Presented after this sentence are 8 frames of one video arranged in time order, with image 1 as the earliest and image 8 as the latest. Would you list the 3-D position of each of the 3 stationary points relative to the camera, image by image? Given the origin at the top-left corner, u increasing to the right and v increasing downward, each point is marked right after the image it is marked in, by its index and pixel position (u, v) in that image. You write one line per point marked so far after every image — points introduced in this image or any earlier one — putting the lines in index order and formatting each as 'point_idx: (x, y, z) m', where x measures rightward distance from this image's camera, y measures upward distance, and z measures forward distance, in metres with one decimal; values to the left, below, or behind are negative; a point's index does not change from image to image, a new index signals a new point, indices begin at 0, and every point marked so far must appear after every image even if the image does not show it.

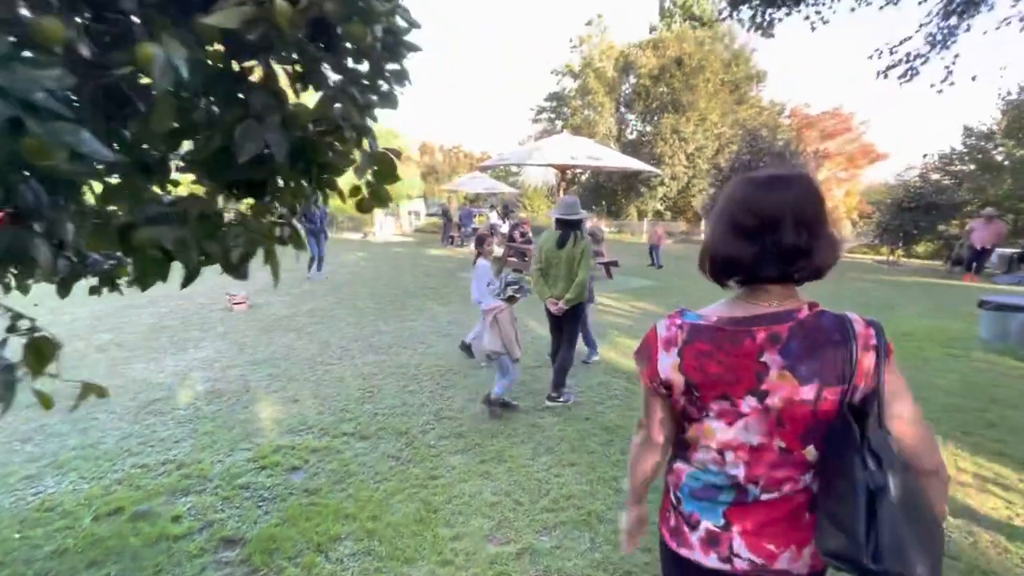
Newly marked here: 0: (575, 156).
0: (+1.4, +3.0, +10.7) m
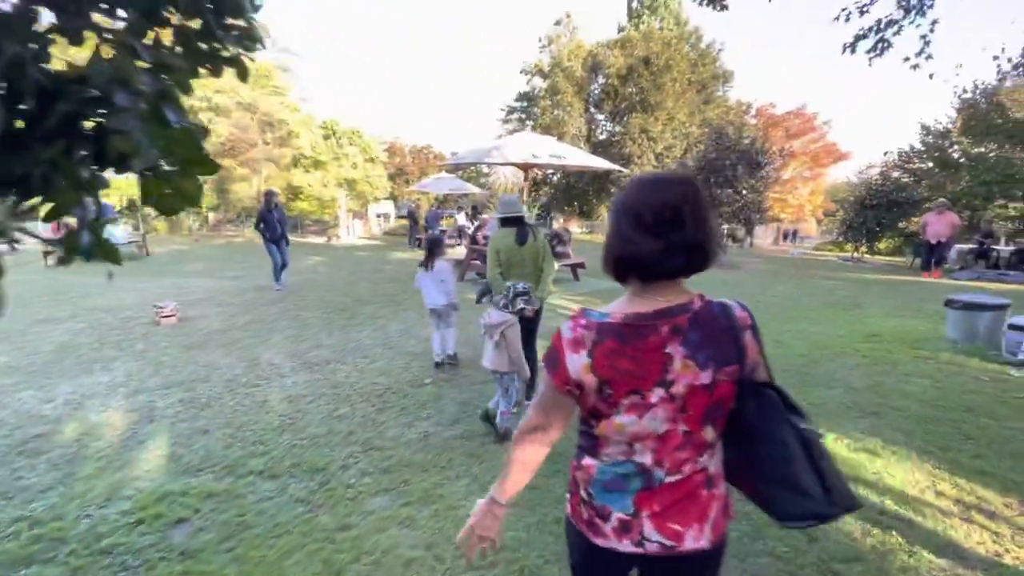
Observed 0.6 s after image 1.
0: (+0.5, +2.9, +10.3) m
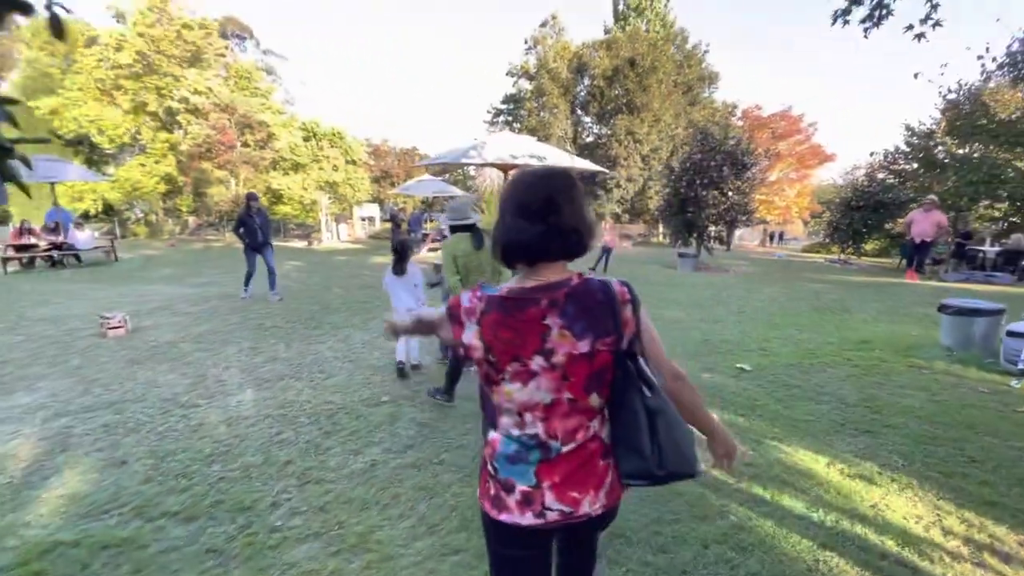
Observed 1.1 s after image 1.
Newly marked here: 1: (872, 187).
0: (0.0, +2.8, +9.9) m
1: (+12.6, +3.5, +16.7) m
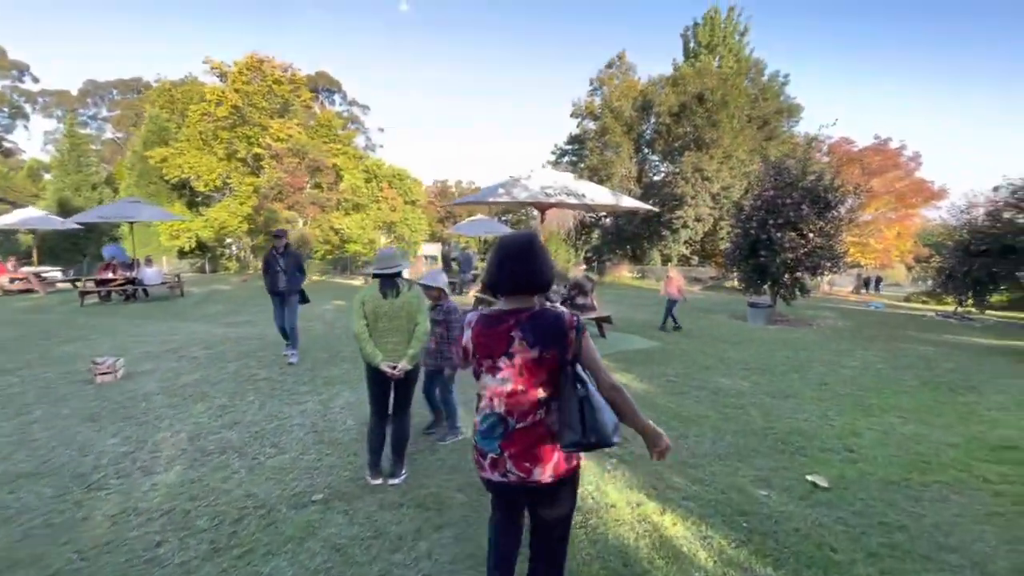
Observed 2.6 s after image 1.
0: (+0.7, +1.8, +8.9) m
1: (+14.1, +1.7, +13.9) m
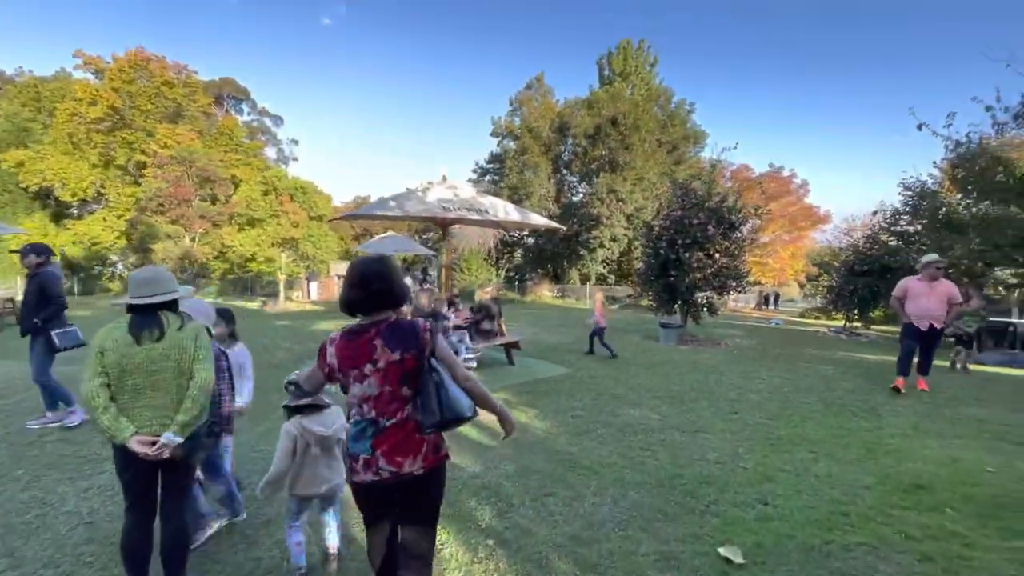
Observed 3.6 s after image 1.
0: (-1.1, +1.4, +8.1) m
1: (+11.4, +1.2, +15.0) m
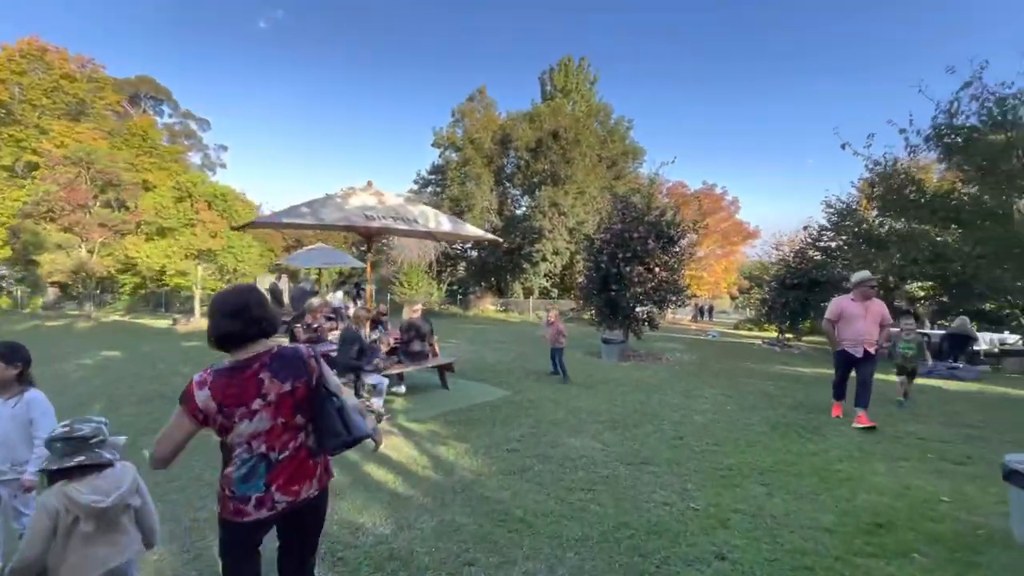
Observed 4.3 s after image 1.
0: (-2.2, +1.1, +7.3) m
1: (+9.5, +0.8, +15.5) m
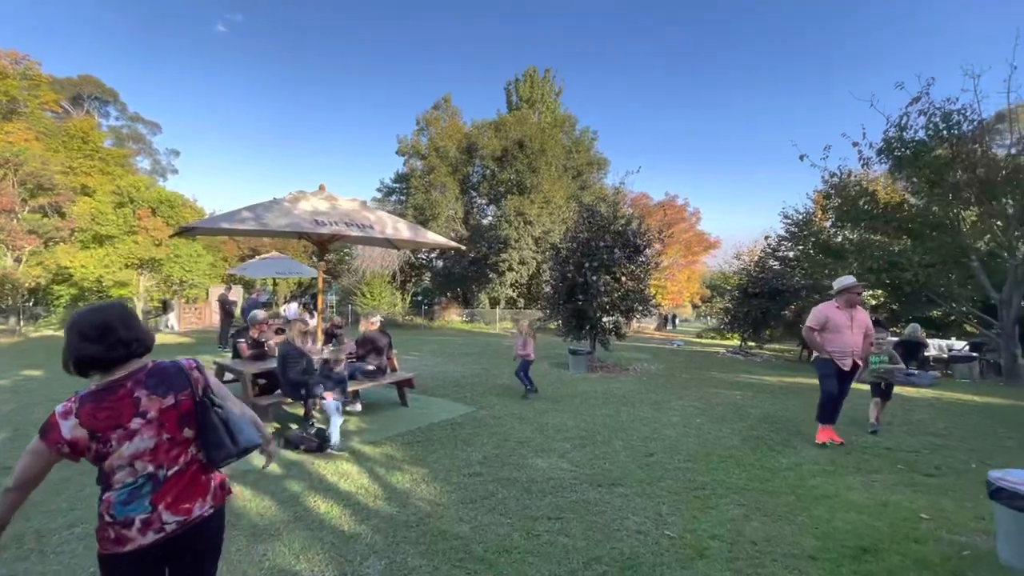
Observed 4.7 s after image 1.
0: (-2.7, +1.0, +6.8) m
1: (+8.4, +0.5, +15.8) m
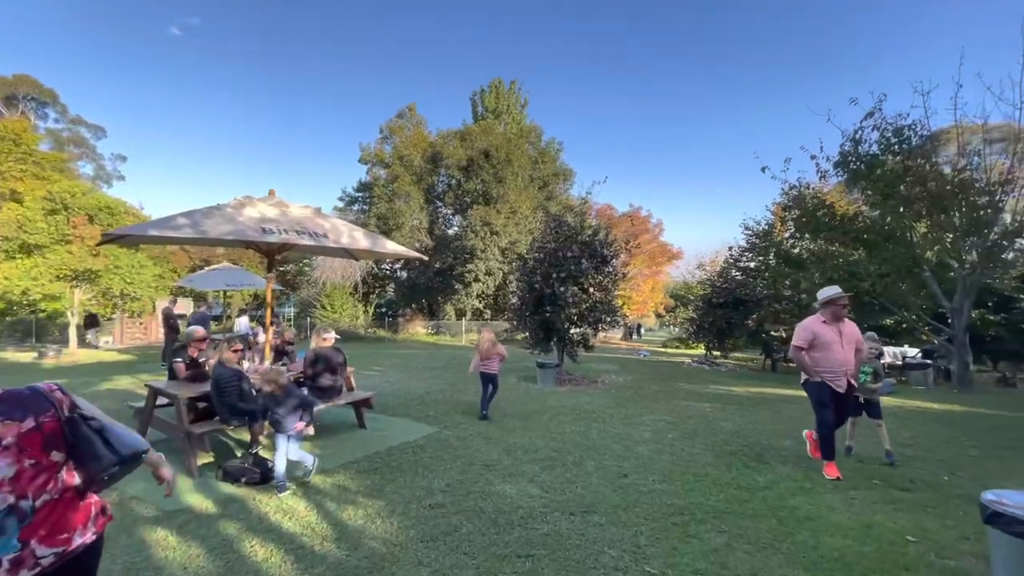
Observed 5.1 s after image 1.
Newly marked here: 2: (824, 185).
0: (-3.2, +0.8, +6.2) m
1: (+7.3, +0.1, +16.0) m
2: (+8.8, +2.9, +13.4) m
